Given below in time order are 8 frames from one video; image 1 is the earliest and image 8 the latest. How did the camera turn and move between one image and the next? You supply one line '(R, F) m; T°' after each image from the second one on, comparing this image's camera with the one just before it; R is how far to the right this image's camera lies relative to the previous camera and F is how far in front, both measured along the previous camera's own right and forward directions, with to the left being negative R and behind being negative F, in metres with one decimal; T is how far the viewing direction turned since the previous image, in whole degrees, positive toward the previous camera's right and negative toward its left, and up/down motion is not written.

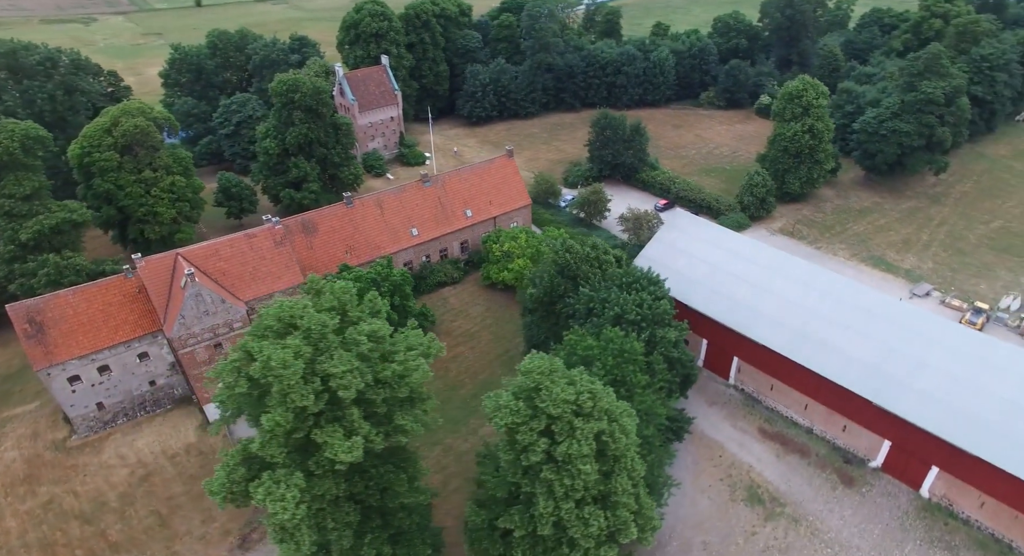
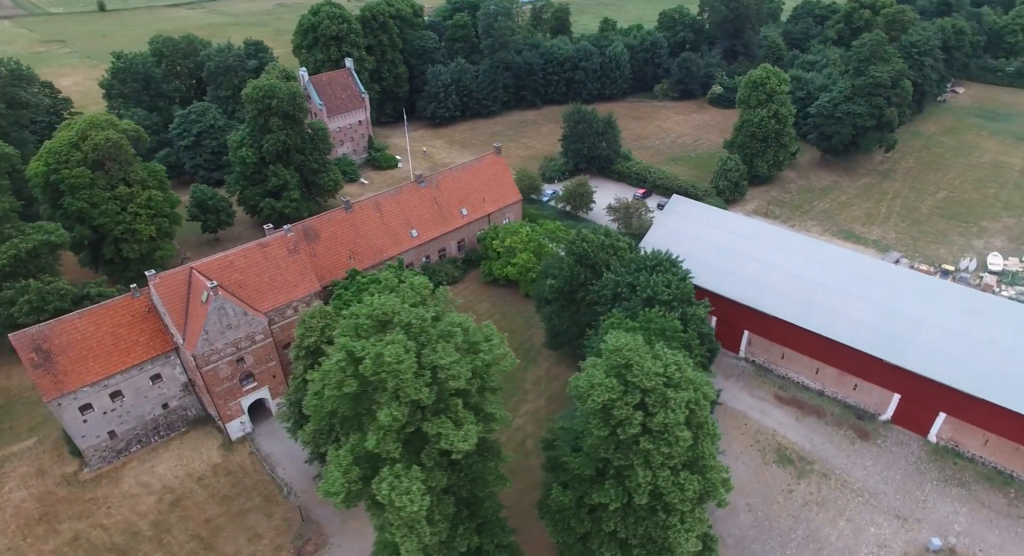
(-5.7, -0.4) m; +6°
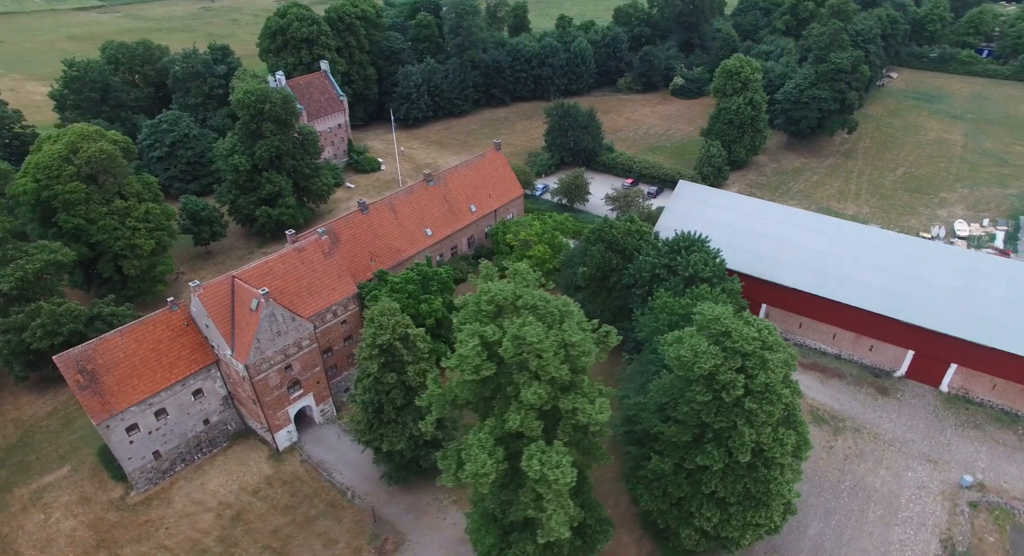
(-6.7, -0.6) m; +6°
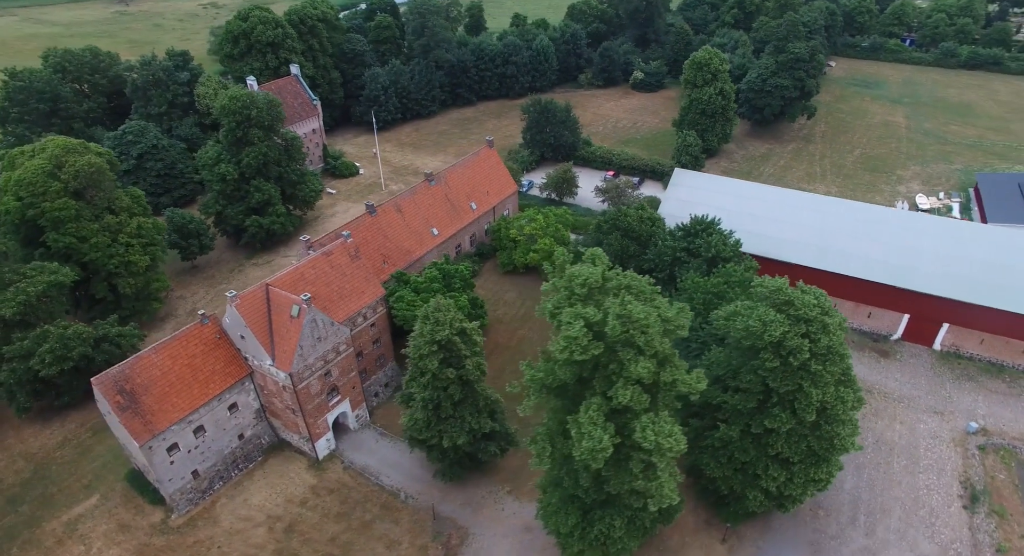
(-5.8, -0.4) m; +6°
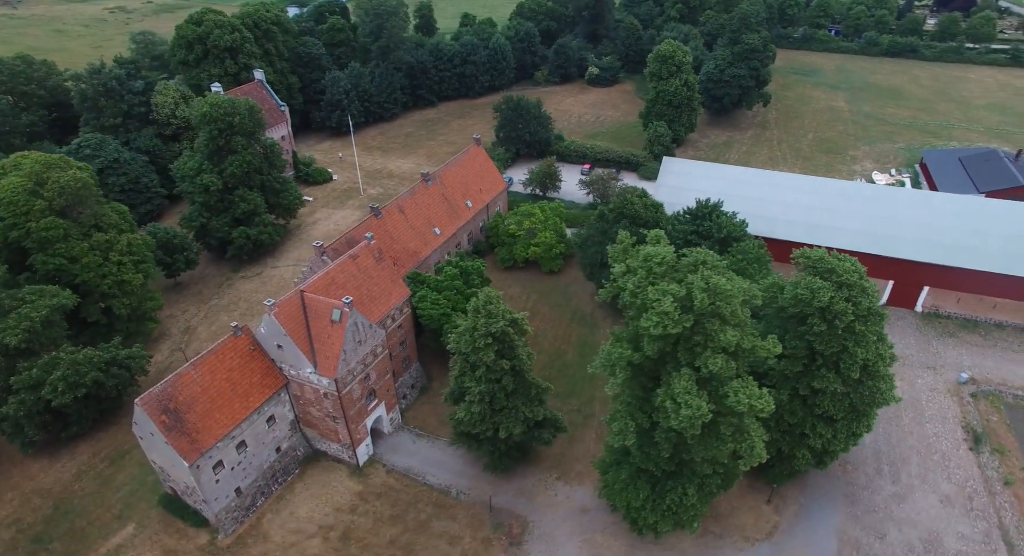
(-5.9, -0.3) m; +6°
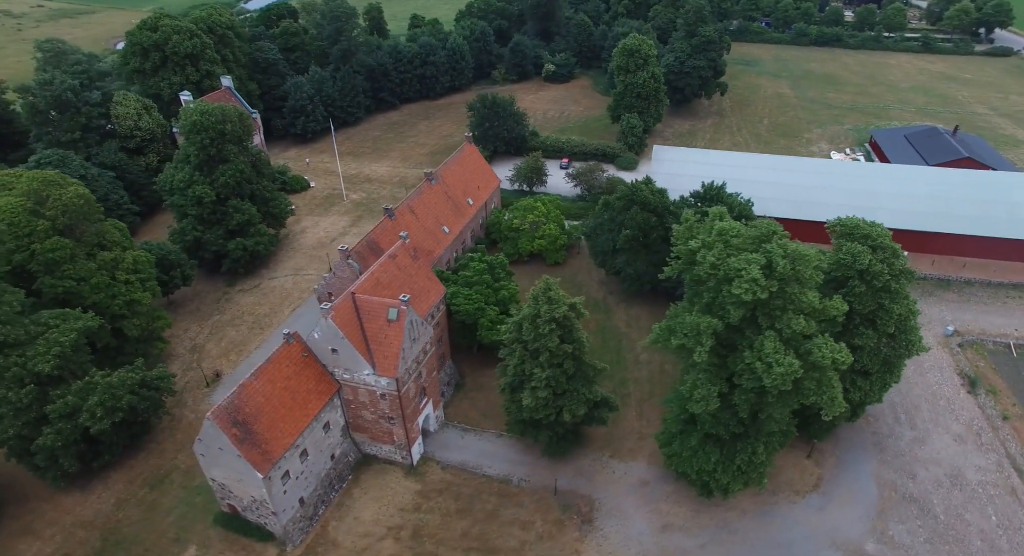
(-6.6, -0.5) m; +6°
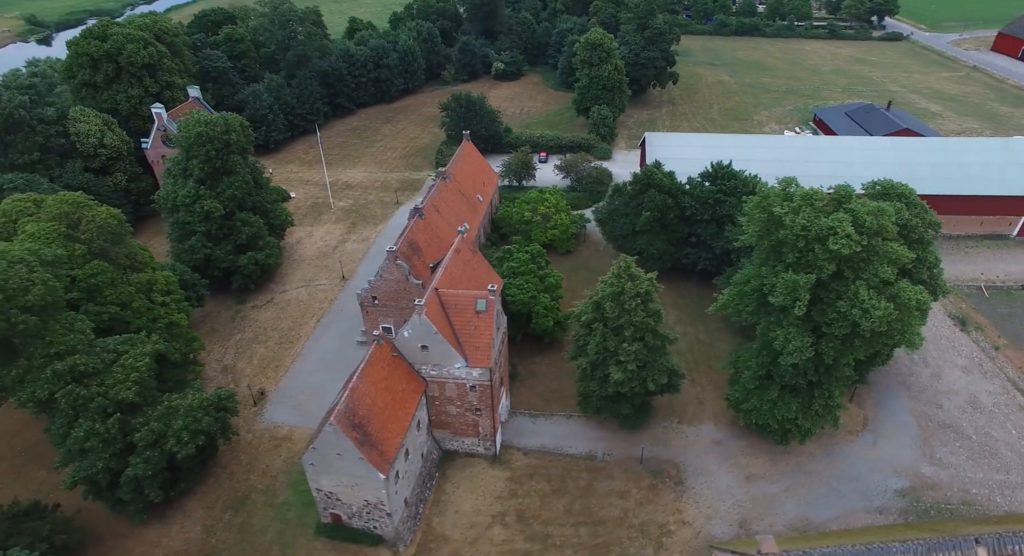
(-9.3, -0.5) m; +8°
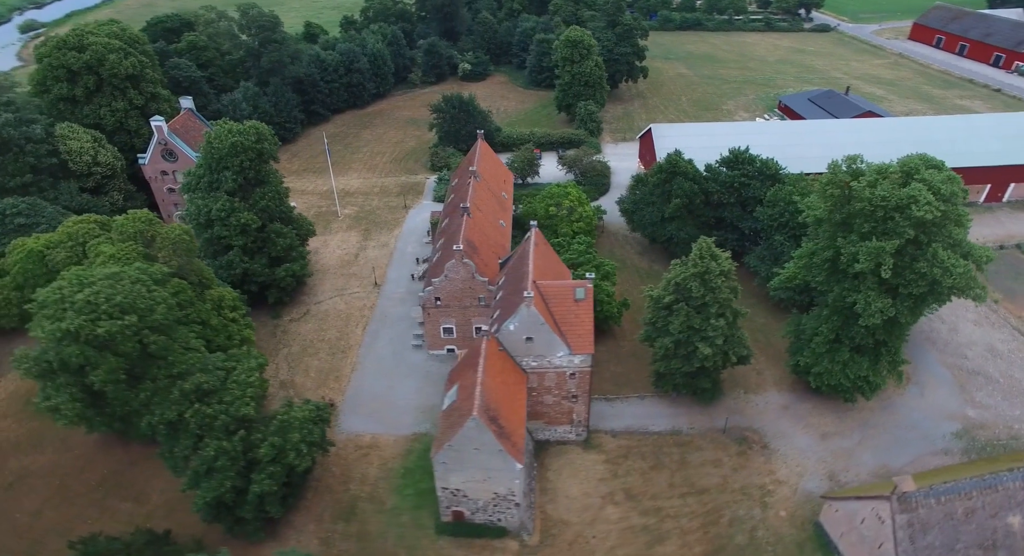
(-9.5, -0.4) m; +7°
